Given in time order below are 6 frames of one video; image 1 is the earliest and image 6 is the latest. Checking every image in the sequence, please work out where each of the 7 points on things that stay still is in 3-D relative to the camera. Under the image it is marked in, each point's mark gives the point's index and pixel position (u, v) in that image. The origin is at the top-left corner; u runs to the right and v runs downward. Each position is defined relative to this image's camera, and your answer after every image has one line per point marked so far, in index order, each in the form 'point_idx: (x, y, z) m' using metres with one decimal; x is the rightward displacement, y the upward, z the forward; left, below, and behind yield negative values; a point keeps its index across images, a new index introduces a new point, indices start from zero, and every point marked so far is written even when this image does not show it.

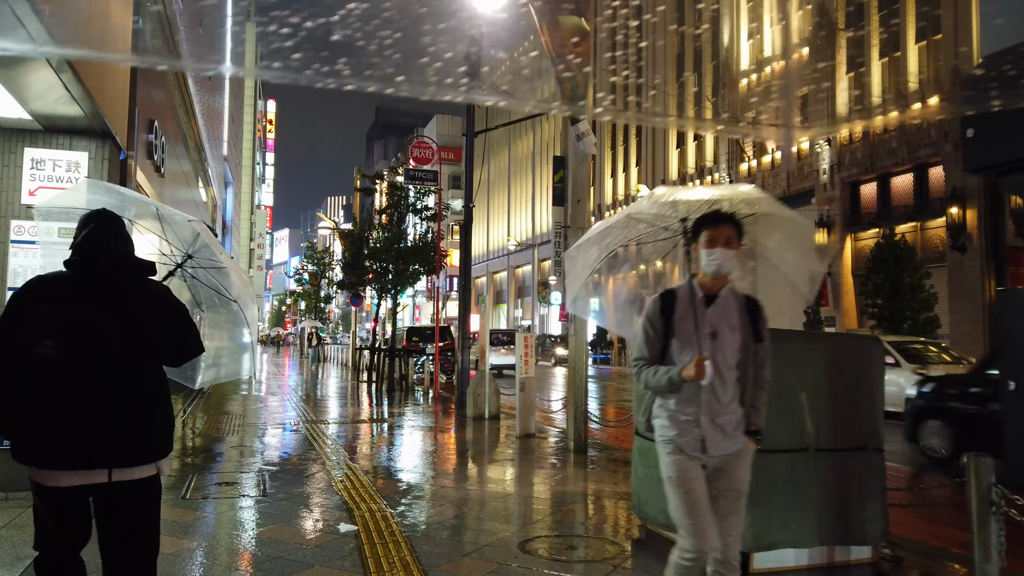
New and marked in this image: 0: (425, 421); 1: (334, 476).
0: (-1.9, -2.7, +14.6) m
1: (-2.2, -2.3, +8.9) m
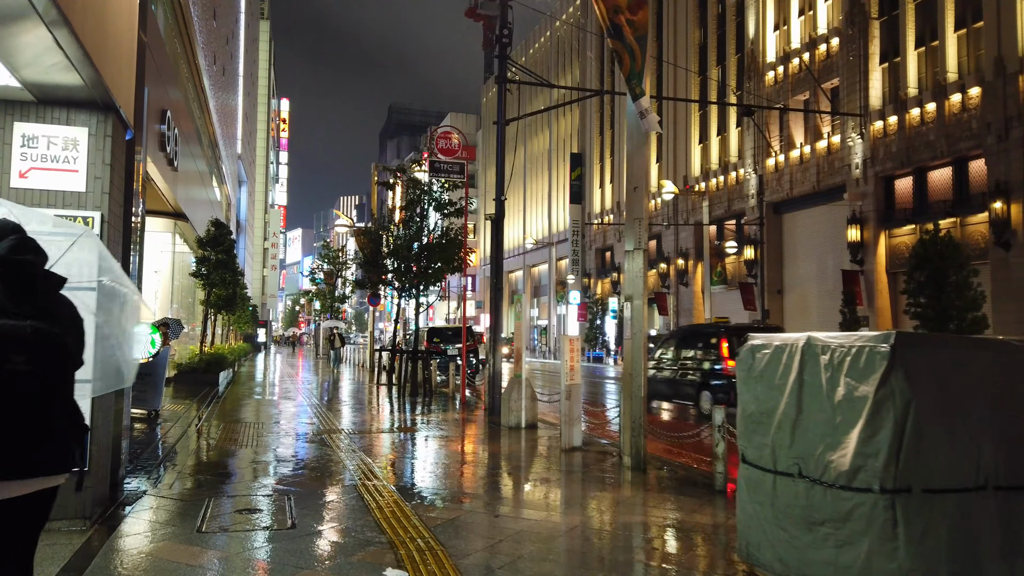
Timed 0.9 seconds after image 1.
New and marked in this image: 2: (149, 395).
0: (-1.2, -2.7, +13.6) m
1: (-1.6, -2.3, +7.9) m
2: (-6.8, -2.0, +13.7) m
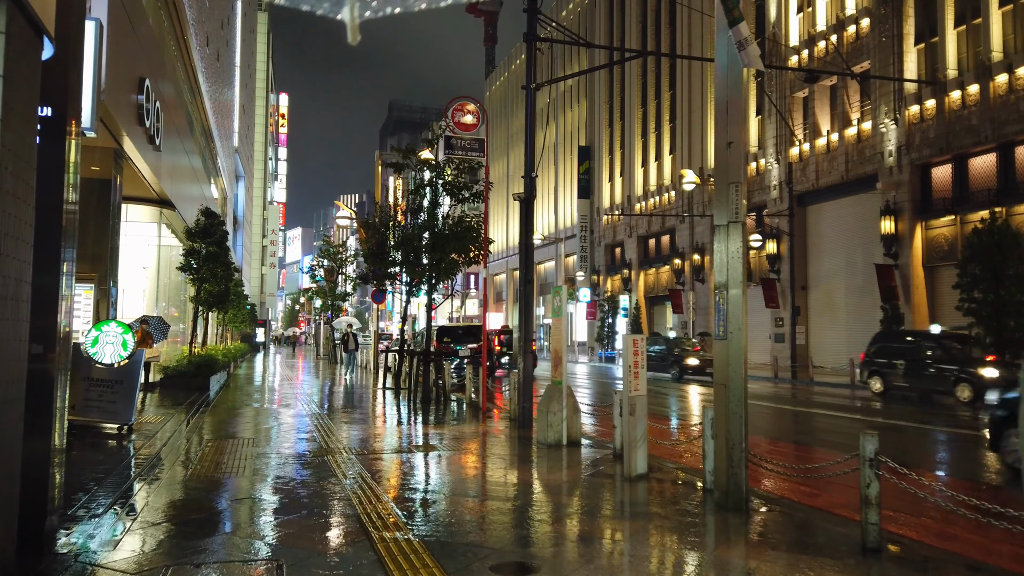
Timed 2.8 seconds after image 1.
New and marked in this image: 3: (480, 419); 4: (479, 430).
0: (-0.7, -2.5, +11.5) m
1: (-1.1, -2.2, +5.9) m
2: (-6.3, -1.9, +11.6) m
3: (-0.7, -2.7, +15.0) m
4: (-0.7, -2.7, +13.3) m
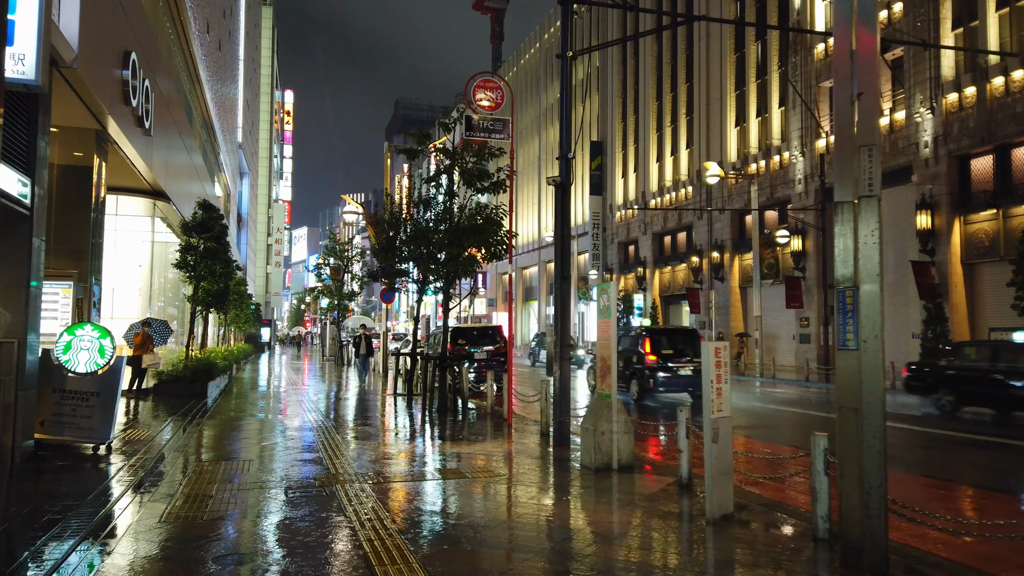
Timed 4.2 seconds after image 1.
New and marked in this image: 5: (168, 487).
0: (-0.2, -2.5, +9.9) m
1: (-0.6, -2.1, +4.3) m
2: (-5.8, -1.9, +10.1) m
3: (-0.1, -2.7, +13.4) m
4: (-0.1, -2.6, +11.7) m
5: (-4.3, -2.5, +9.0) m
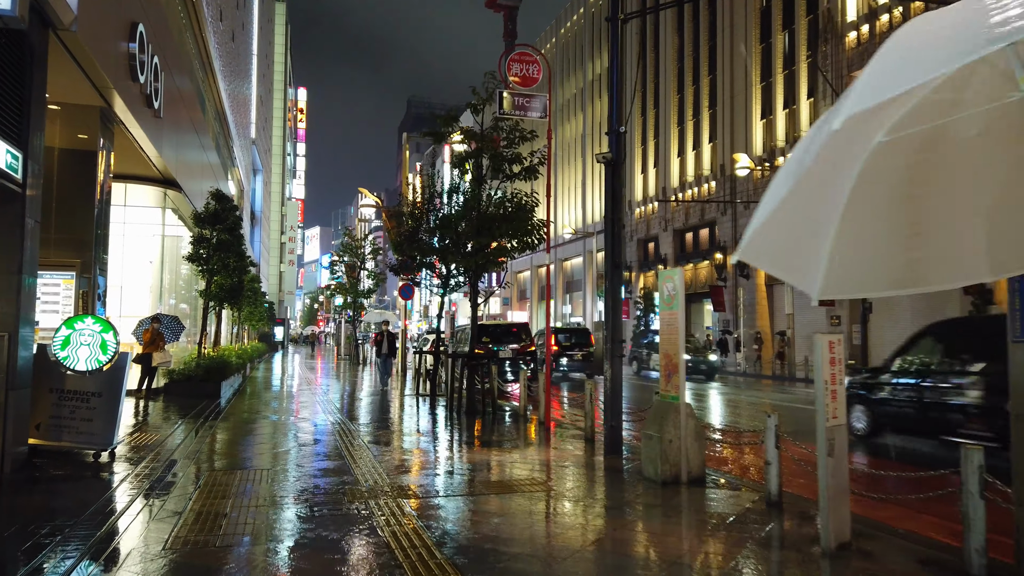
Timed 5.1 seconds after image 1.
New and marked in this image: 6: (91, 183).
0: (+0.4, -2.4, +8.8) m
1: (-0.1, -2.0, +3.2) m
2: (-5.2, -1.7, +9.1) m
3: (+0.5, -2.6, +12.3) m
4: (+0.5, -2.5, +10.6) m
5: (-3.7, -2.3, +7.9) m
6: (-7.4, +1.8, +12.7) m
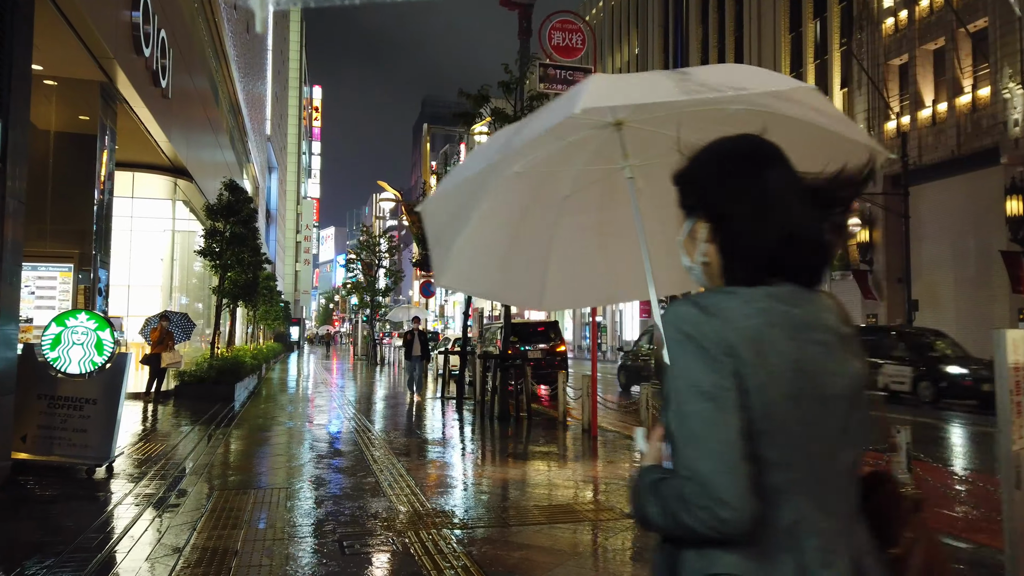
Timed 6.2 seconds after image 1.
0: (+1.0, -2.3, +7.6) m
1: (+0.4, -1.9, +2.0) m
2: (-4.6, -1.6, +7.9) m
3: (+1.2, -2.5, +11.1) m
4: (+1.1, -2.4, +9.4) m
5: (-3.2, -2.2, +6.8) m
6: (-6.7, +1.9, +11.6) m
